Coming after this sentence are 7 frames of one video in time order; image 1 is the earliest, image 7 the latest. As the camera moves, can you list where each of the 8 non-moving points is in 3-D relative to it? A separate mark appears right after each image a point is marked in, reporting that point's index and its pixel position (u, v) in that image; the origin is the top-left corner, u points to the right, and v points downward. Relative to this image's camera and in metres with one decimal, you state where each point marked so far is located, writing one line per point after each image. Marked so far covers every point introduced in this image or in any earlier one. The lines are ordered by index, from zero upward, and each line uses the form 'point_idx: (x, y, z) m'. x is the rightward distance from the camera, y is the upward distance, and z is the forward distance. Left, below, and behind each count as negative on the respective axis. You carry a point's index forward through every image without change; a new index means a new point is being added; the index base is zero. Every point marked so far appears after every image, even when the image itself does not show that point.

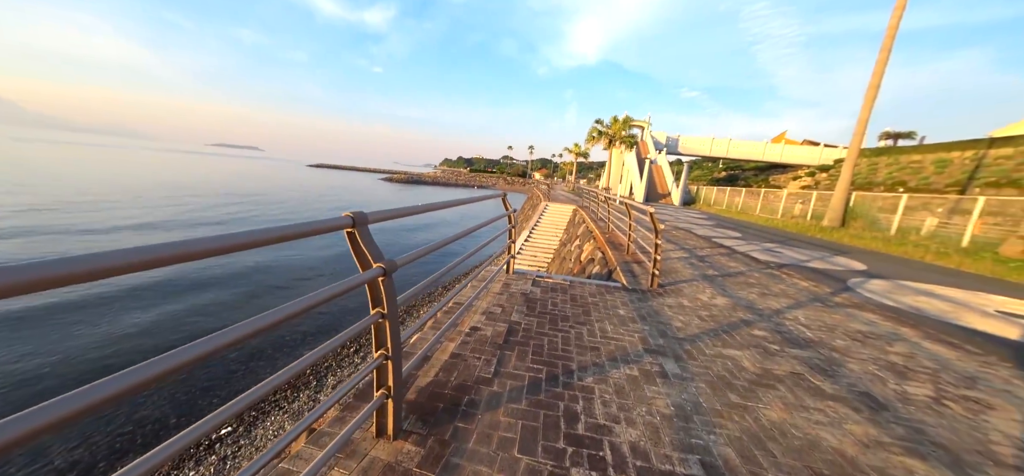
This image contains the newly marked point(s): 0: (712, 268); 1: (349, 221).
0: (+4.2, -0.6, +6.8) m
1: (-0.7, +0.1, +1.5) m
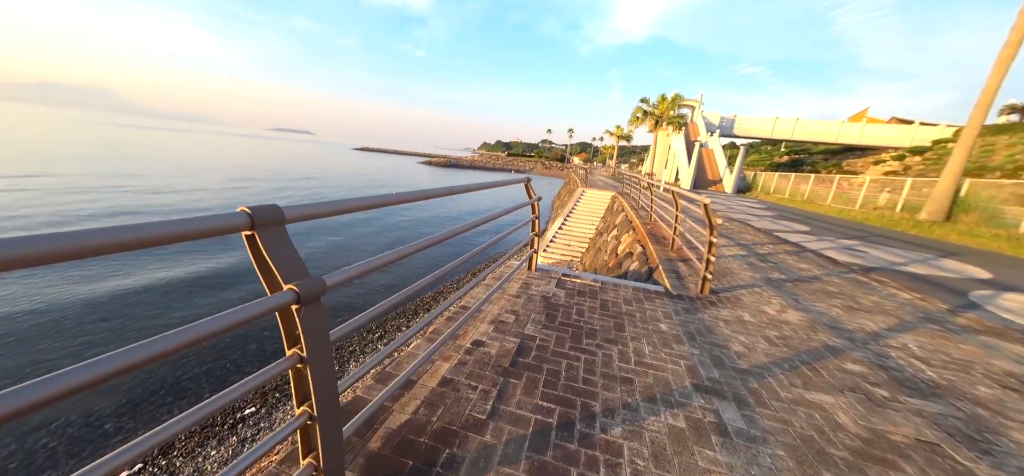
0: (+4.7, -0.6, +5.7) m
1: (-0.8, +0.1, +1.0) m
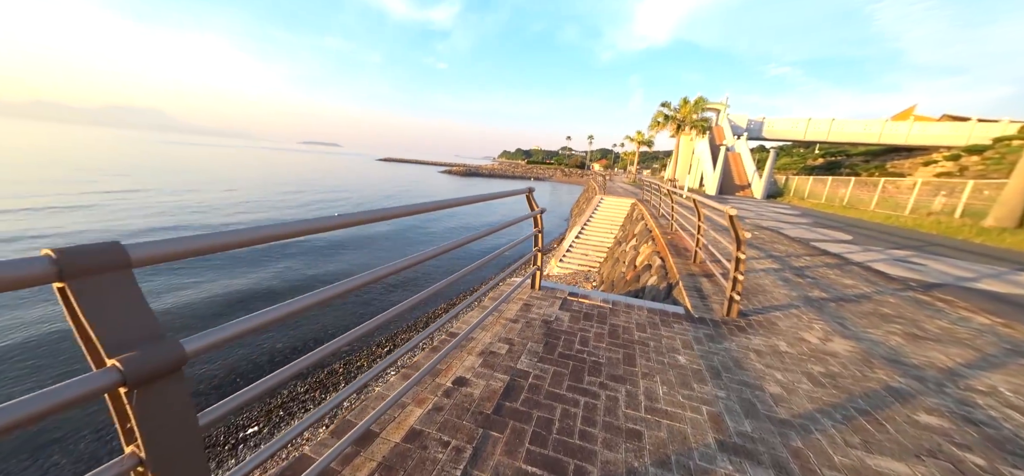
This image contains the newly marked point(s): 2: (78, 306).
0: (+4.8, -0.8, +5.1) m
1: (-1.0, -0.1, +0.7) m
2: (-1.0, -0.1, +0.7) m
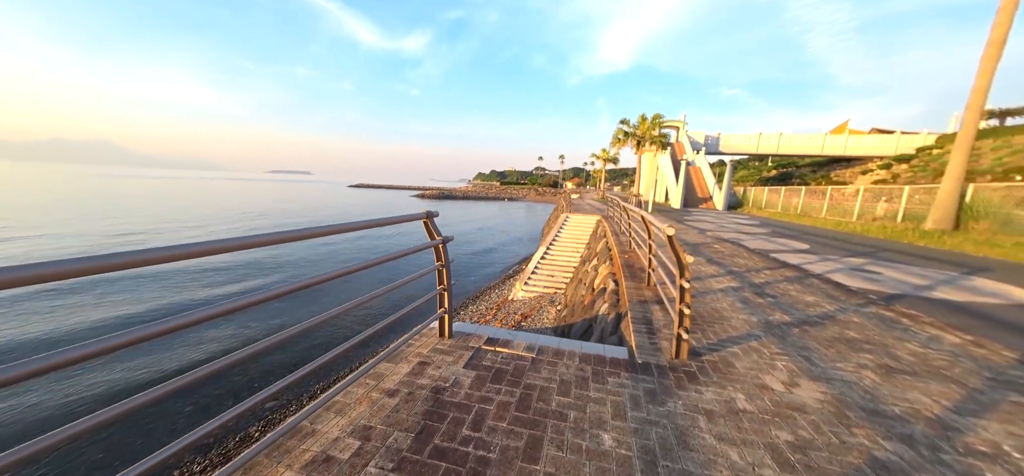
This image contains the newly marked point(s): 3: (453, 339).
0: (+3.7, -1.0, +4.6) m
1: (-1.7, -0.3, -0.2) m
2: (-1.7, -0.3, -0.1) m
3: (-0.6, -1.0, +3.2) m
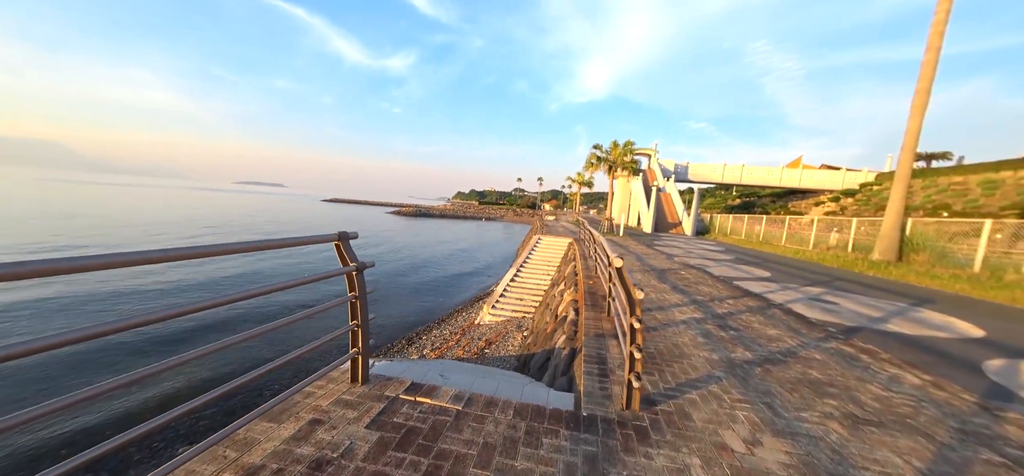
0: (+3.0, -1.4, +4.3) m
1: (-2.1, -0.2, -0.7) m
2: (-2.1, -0.3, -0.7) m
3: (-1.2, -1.2, +2.6) m
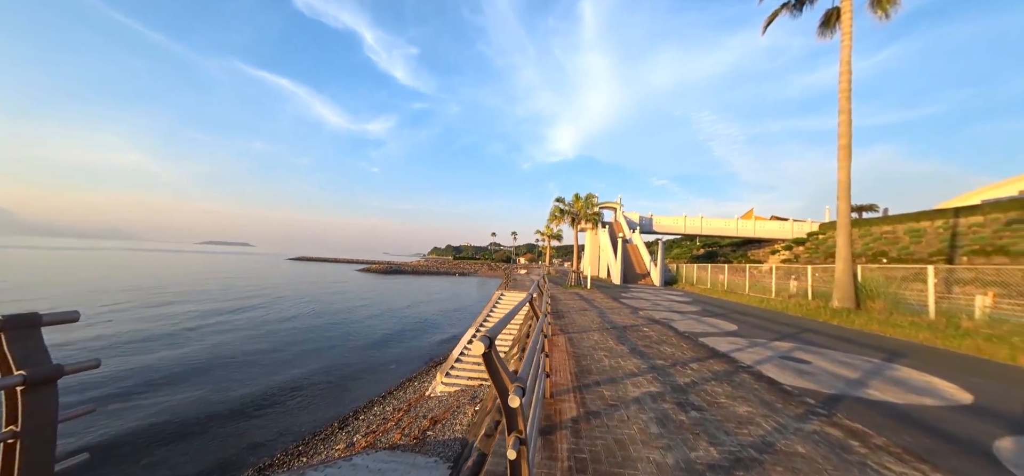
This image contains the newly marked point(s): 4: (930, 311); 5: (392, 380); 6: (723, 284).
0: (+2.0, -2.0, +3.4) m
1: (-2.8, -0.1, -1.8) m
2: (-2.8, -0.2, -1.8) m
3: (-2.1, -1.6, +1.4) m
4: (+12.1, -2.1, +9.4) m
5: (-5.3, -6.3, +14.2) m
6: (+12.8, -2.8, +19.7) m
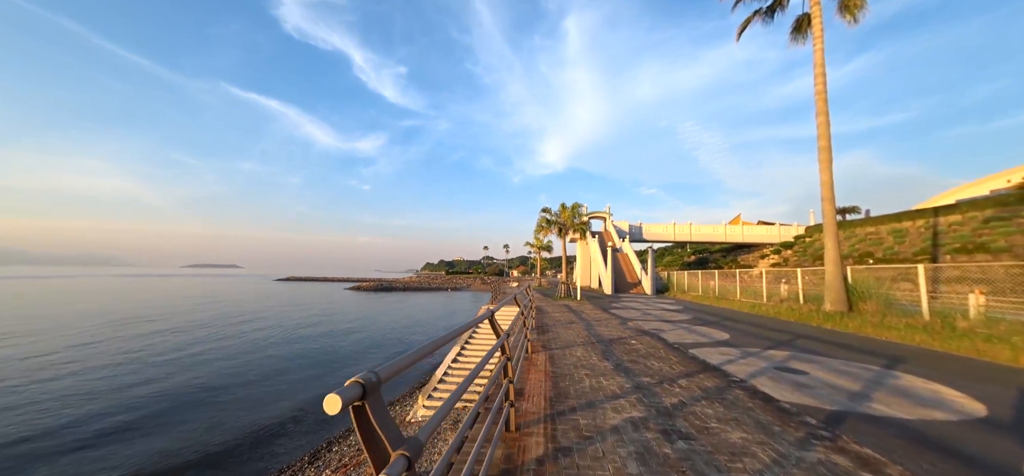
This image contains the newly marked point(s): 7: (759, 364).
0: (+1.5, -2.0, +2.8) m
1: (-3.2, 0.0, -2.3) m
2: (-3.1, -0.2, -2.3) m
3: (-2.5, -1.6, +0.8) m
4: (+11.6, -2.1, +9.1) m
5: (-5.8, -6.9, +13.3) m
6: (+12.0, -3.2, +19.4) m
7: (+4.9, -2.4, +6.4) m
